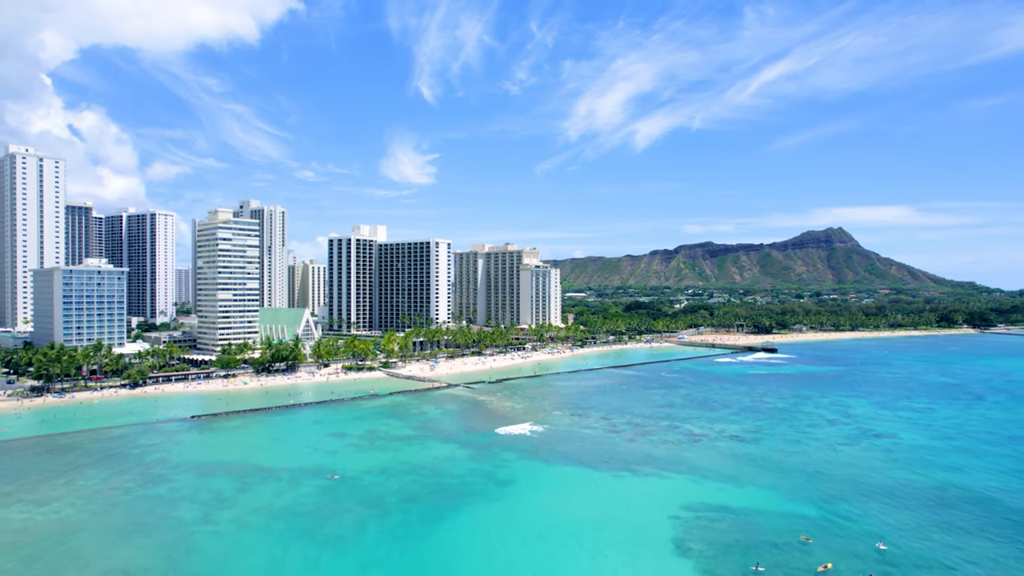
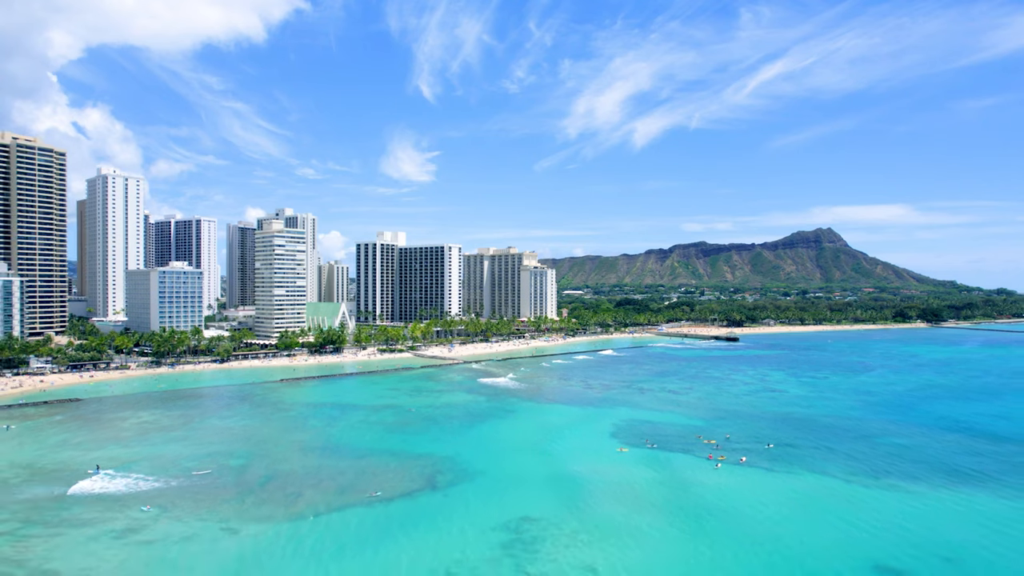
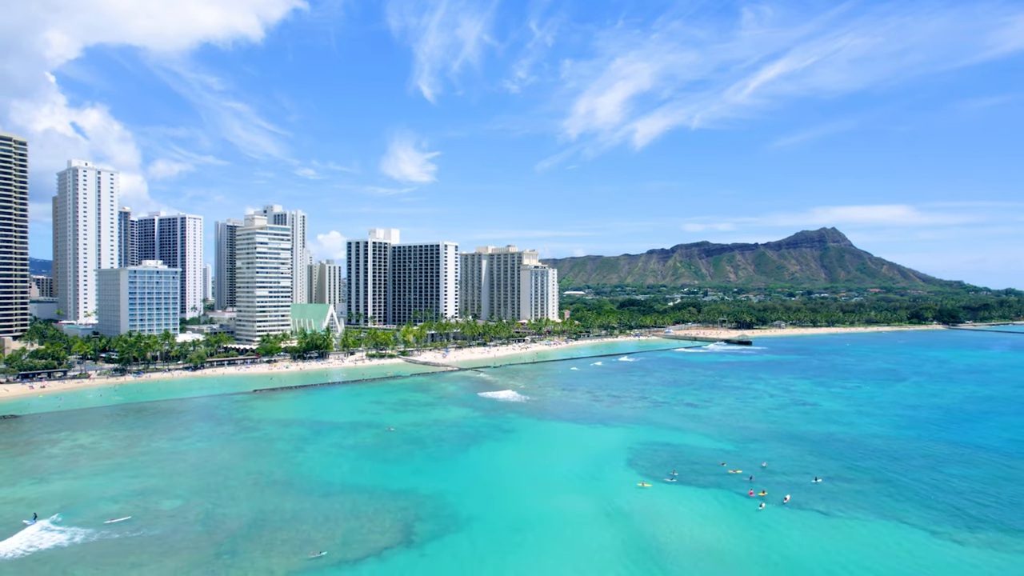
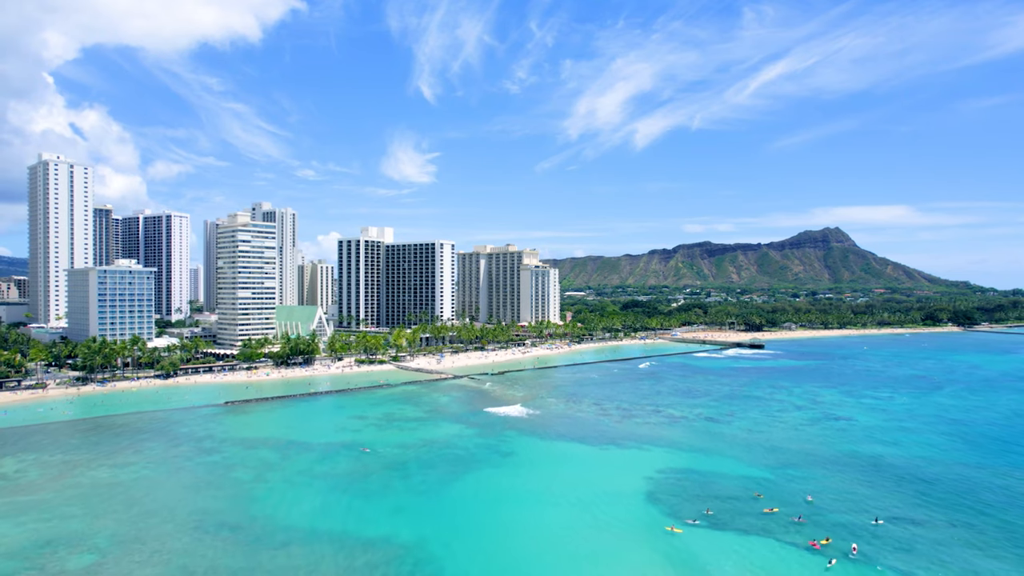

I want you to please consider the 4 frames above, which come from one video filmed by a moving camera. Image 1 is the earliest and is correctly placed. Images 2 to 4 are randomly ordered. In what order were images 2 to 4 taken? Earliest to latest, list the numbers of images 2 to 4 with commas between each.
4, 3, 2
